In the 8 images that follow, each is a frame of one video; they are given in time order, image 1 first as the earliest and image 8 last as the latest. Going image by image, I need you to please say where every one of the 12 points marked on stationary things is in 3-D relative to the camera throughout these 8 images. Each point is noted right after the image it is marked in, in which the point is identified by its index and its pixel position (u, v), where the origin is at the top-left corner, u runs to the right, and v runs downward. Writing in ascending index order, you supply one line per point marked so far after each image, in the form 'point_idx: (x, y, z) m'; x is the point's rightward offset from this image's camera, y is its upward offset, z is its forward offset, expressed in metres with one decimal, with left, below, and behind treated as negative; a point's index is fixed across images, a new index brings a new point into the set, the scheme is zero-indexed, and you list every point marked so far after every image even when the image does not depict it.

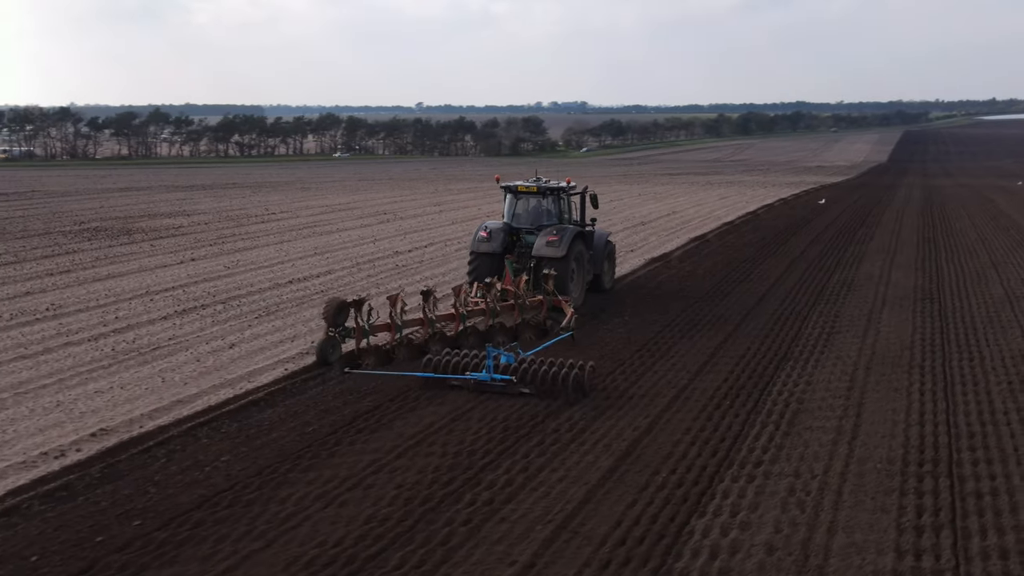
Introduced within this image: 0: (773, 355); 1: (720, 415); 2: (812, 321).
0: (+2.6, -0.7, +9.5) m
1: (+1.6, -1.0, +7.5) m
2: (+3.5, -0.4, +11.1) m
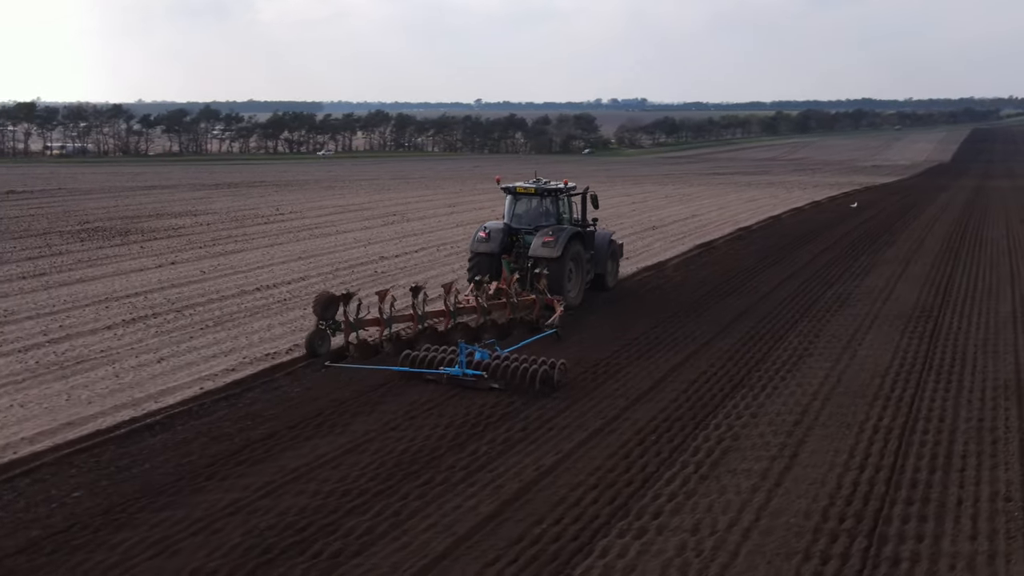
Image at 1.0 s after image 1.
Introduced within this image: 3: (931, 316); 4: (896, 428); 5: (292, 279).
0: (+2.0, -0.9, +8.7) m
1: (+0.9, -1.2, +6.8) m
2: (+3.0, -0.6, +10.4) m
3: (+5.2, -0.4, +11.7) m
4: (+3.0, -1.1, +7.4) m
5: (-3.3, +0.1, +14.3) m
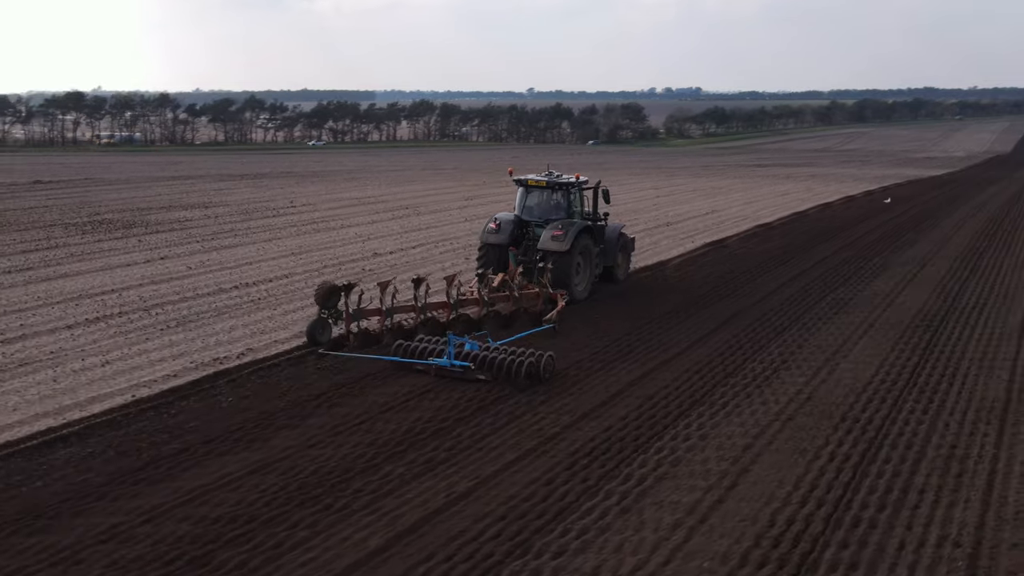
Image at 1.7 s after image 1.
0: (+1.5, -0.9, +8.2) m
1: (+0.3, -1.3, +6.3) m
2: (+2.6, -0.6, +9.7) m
3: (+4.8, -0.4, +11.0) m
4: (+2.5, -1.2, +6.8) m
5: (-3.5, +0.2, +13.9) m
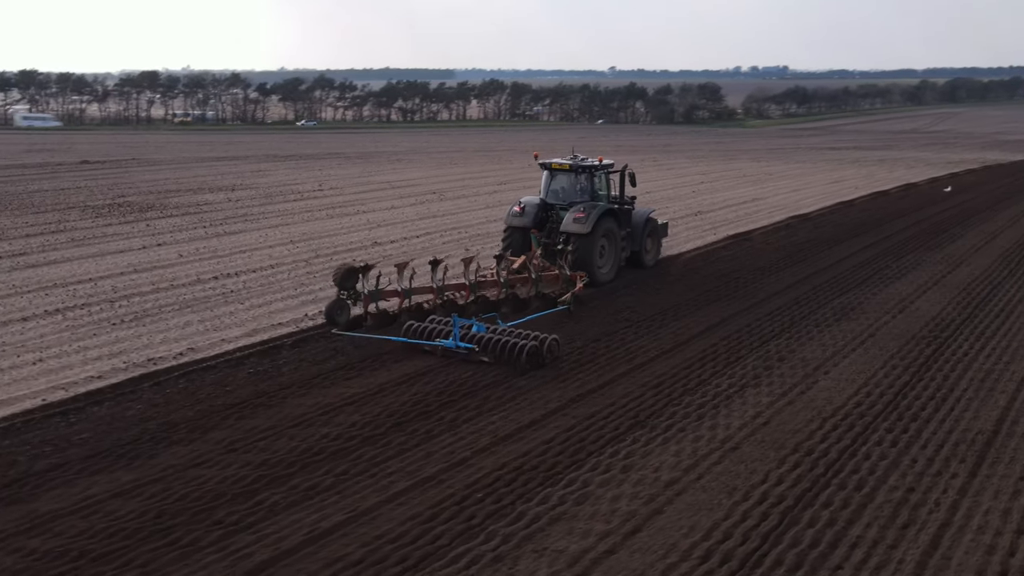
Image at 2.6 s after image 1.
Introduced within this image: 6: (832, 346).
0: (+0.9, -1.0, +7.4) m
1: (-0.4, -1.4, +5.7) m
2: (+2.2, -0.7, +8.9) m
3: (+4.5, -0.5, +9.9) m
4: (+1.8, -1.3, +6.0) m
5: (-3.6, +0.3, +13.5) m
6: (+3.2, -0.6, +9.5) m
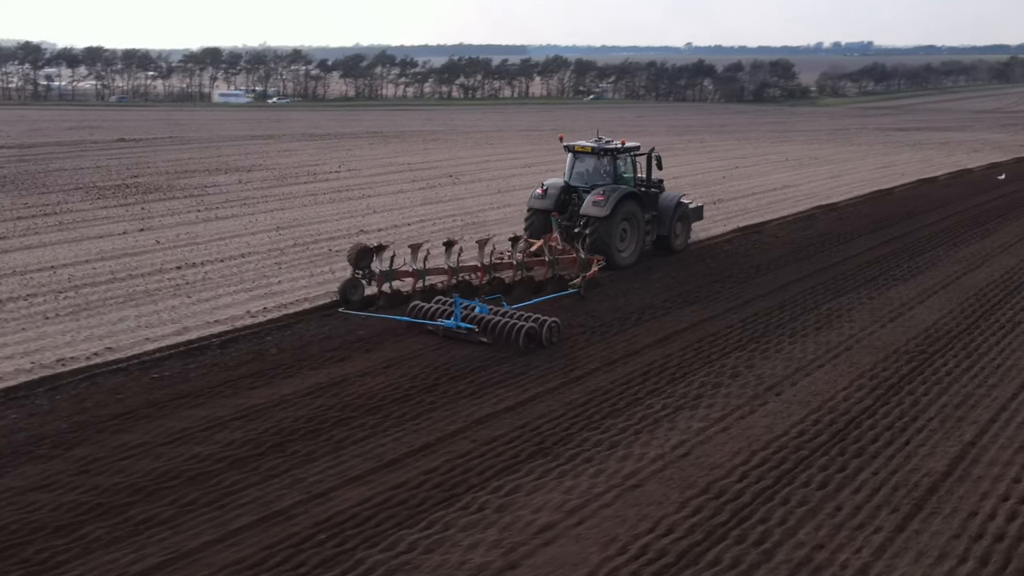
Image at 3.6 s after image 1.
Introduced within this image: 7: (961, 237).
0: (+0.2, -1.1, +6.7) m
1: (-1.3, -1.5, +5.1) m
2: (+1.5, -0.8, +8.1) m
3: (+3.9, -0.6, +8.9) m
4: (+0.9, -1.5, +5.2) m
5: (-3.9, +0.5, +13.1) m
6: (+2.6, -0.7, +8.6) m
7: (+7.2, +0.8, +15.1) m
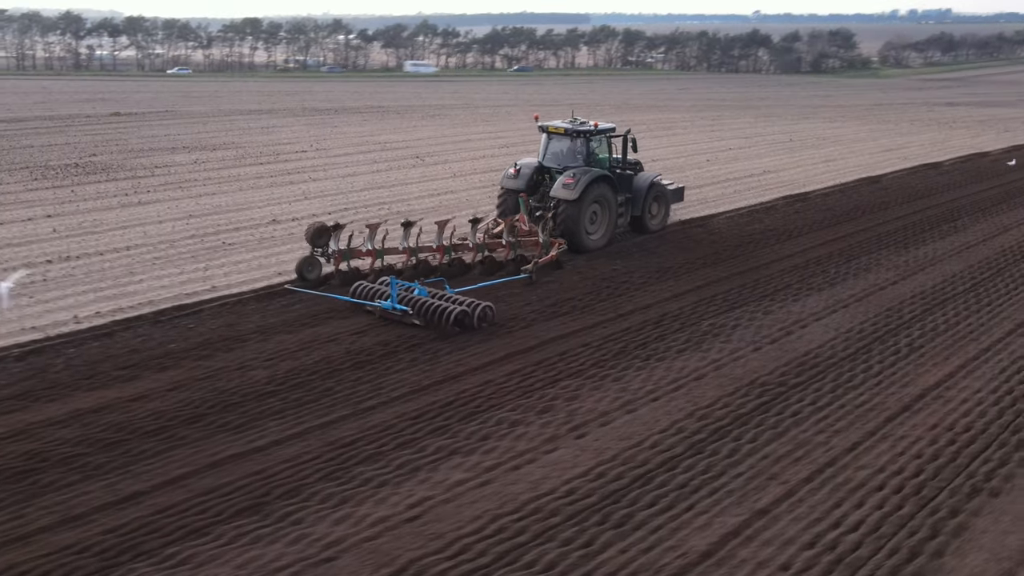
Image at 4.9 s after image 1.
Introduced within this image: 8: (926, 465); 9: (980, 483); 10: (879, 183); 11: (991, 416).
0: (-1.6, -1.3, +5.9) m
1: (-3.1, -1.7, +4.3) m
2: (-0.1, -1.0, +7.1) m
3: (+2.3, -0.8, +7.9) m
4: (-0.9, -1.7, +4.4) m
5: (-5.2, +0.5, +12.4) m
6: (+1.0, -0.8, +7.6) m
7: (+6.0, +0.8, +13.8) m
8: (+2.8, -1.2, +6.3) m
9: (+3.0, -1.3, +6.1) m
10: (+7.6, +2.2, +19.6) m
11: (+3.6, -1.0, +7.1) m
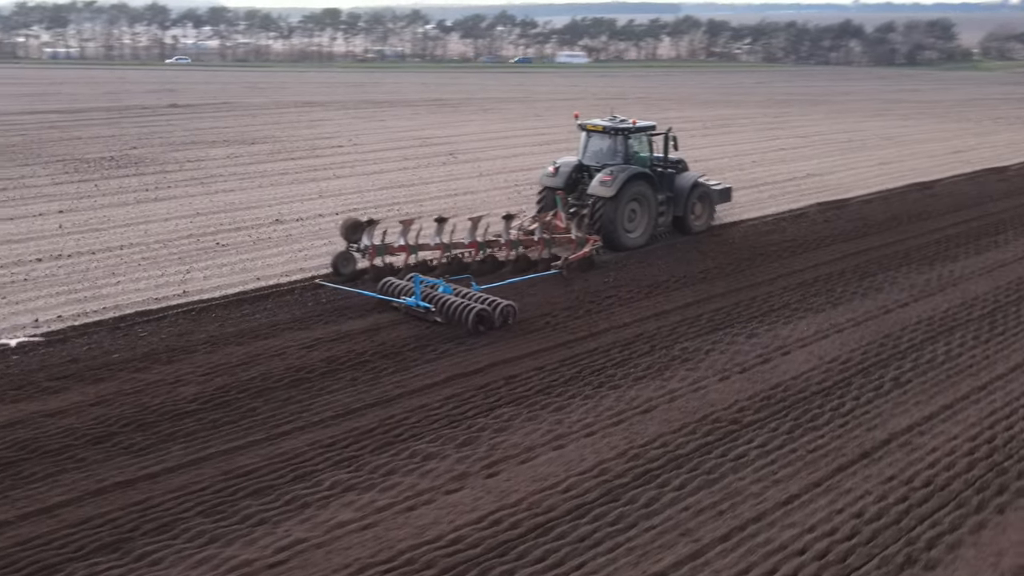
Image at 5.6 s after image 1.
0: (-2.2, -1.4, +5.6) m
1: (-3.9, -1.8, +4.2) m
2: (-0.7, -1.1, +6.7) m
3: (+1.8, -1.0, +7.2) m
4: (-1.8, -1.9, +4.1) m
5: (-5.3, +0.5, +12.4) m
6: (+0.4, -1.0, +7.1) m
7: (+6.0, +0.5, +12.8) m
8: (+2.1, -1.4, +5.7) m
9: (+2.3, -1.5, +5.4) m
10: (+8.1, +1.9, +18.4) m
11: (+3.0, -1.2, +6.4) m
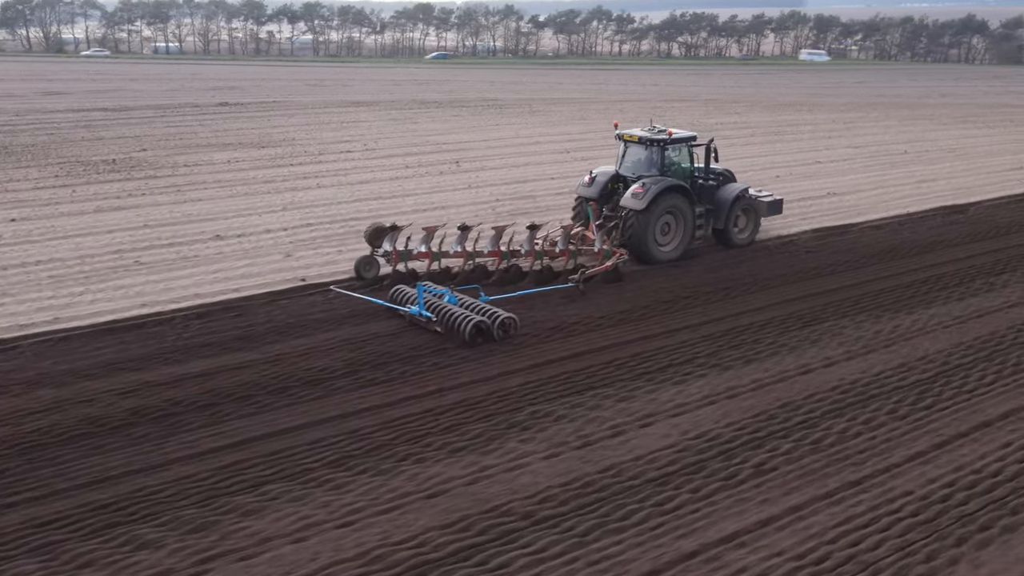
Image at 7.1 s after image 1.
0: (-4.0, -1.8, +5.0) m
1: (-5.8, -2.1, +3.8) m
2: (-2.3, -1.5, +5.9) m
3: (+0.2, -1.5, +6.2) m
4: (-3.7, -2.2, +3.4) m
5: (-6.2, +0.3, +12.1) m
6: (-1.1, -1.4, +6.2) m
7: (+5.0, -0.1, +11.2) m
8: (+0.3, -1.9, +4.6) m
9: (+0.5, -2.0, +4.3) m
10: (+7.8, +1.3, +16.5) m
11: (+1.3, -1.7, +5.2) m
